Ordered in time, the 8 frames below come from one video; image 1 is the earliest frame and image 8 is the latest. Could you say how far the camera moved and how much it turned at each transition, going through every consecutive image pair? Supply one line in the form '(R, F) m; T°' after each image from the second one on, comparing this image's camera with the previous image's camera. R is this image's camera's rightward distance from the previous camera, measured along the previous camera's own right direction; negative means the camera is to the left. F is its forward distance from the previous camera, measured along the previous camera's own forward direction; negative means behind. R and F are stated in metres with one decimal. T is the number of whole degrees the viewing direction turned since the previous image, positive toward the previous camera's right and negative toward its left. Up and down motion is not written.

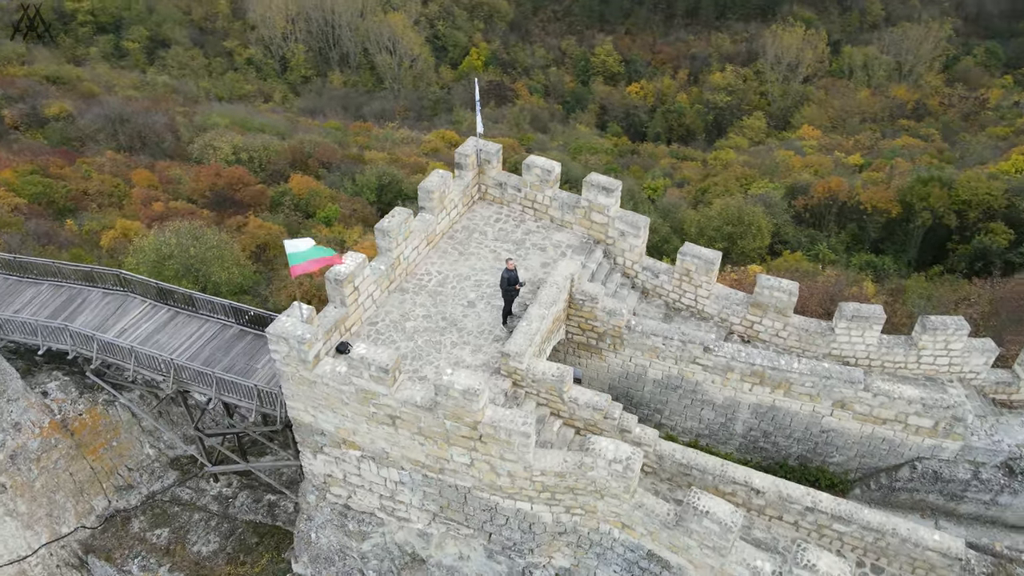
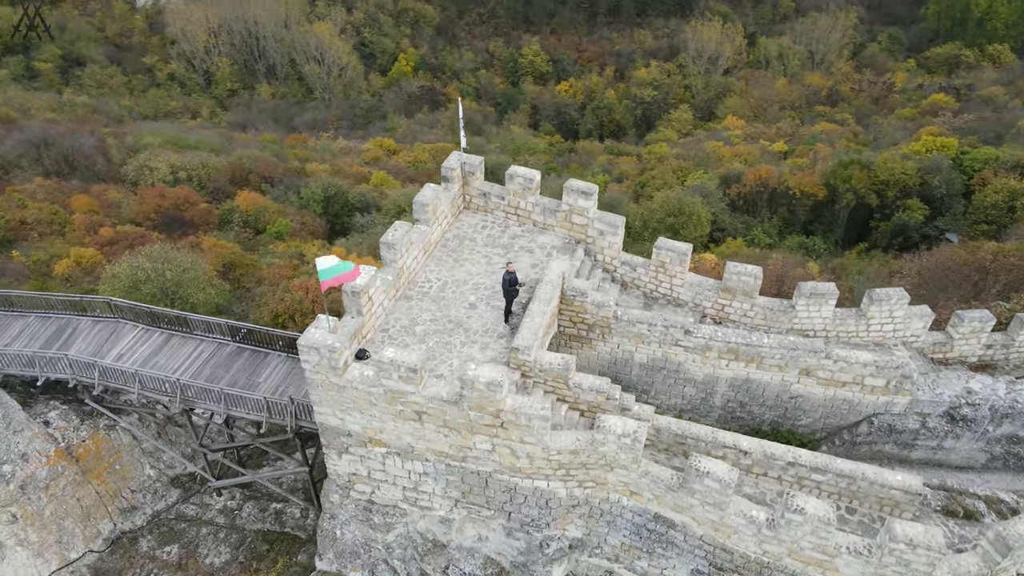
(-0.7, -0.8) m; +5°
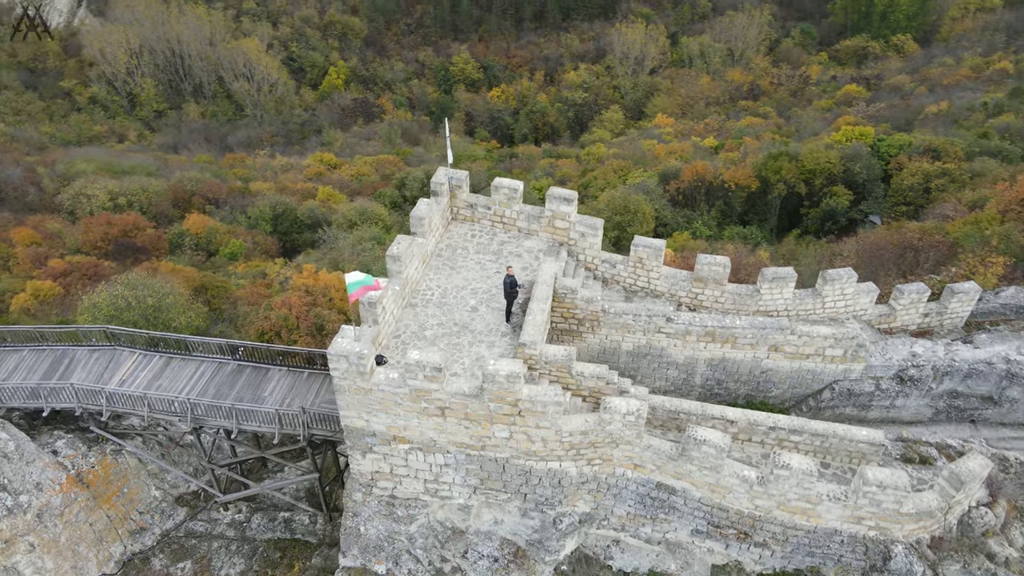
(-0.8, -0.8) m; +5°
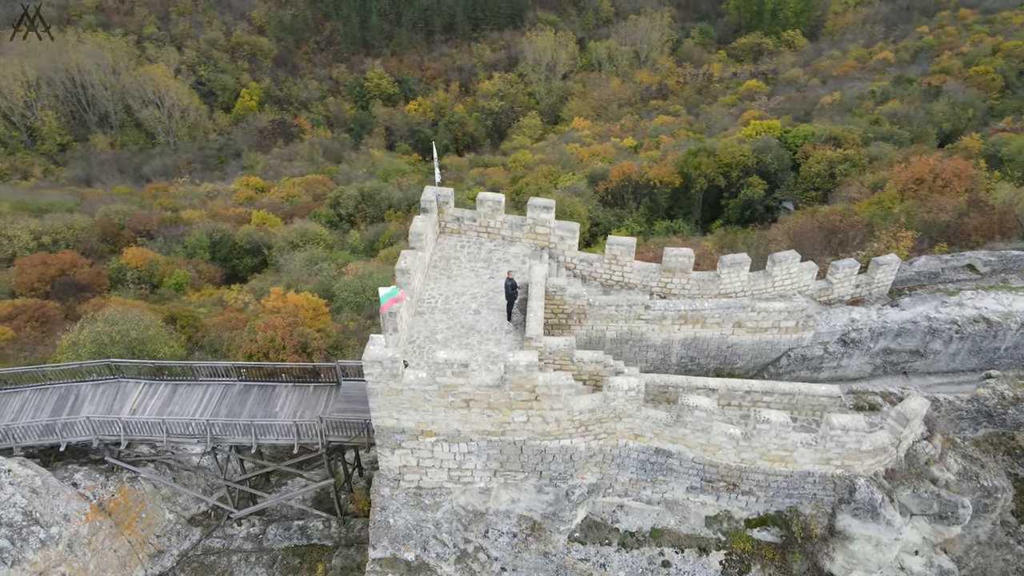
(-1.1, -1.1) m; +6°
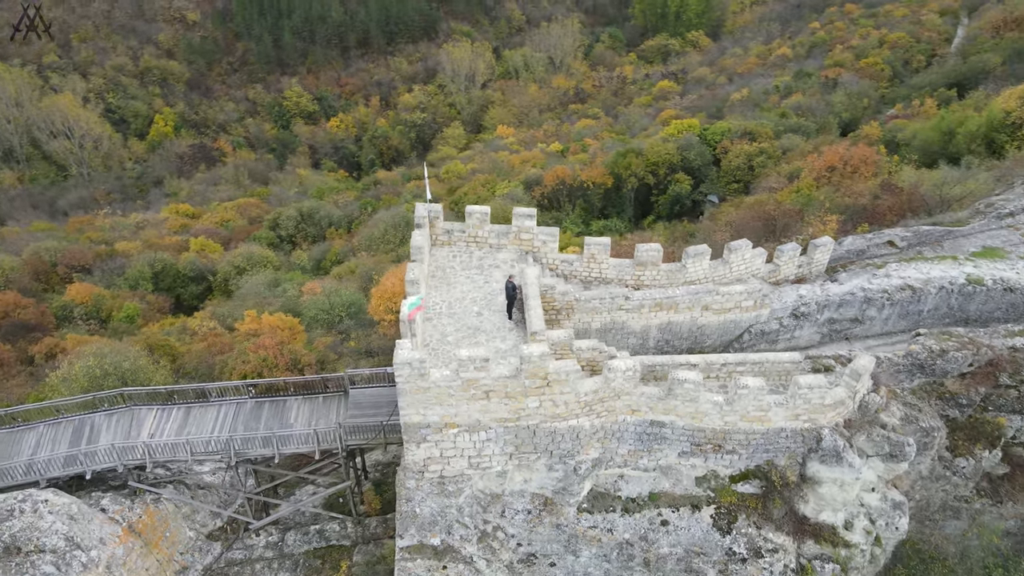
(-1.2, -1.2) m; +6°
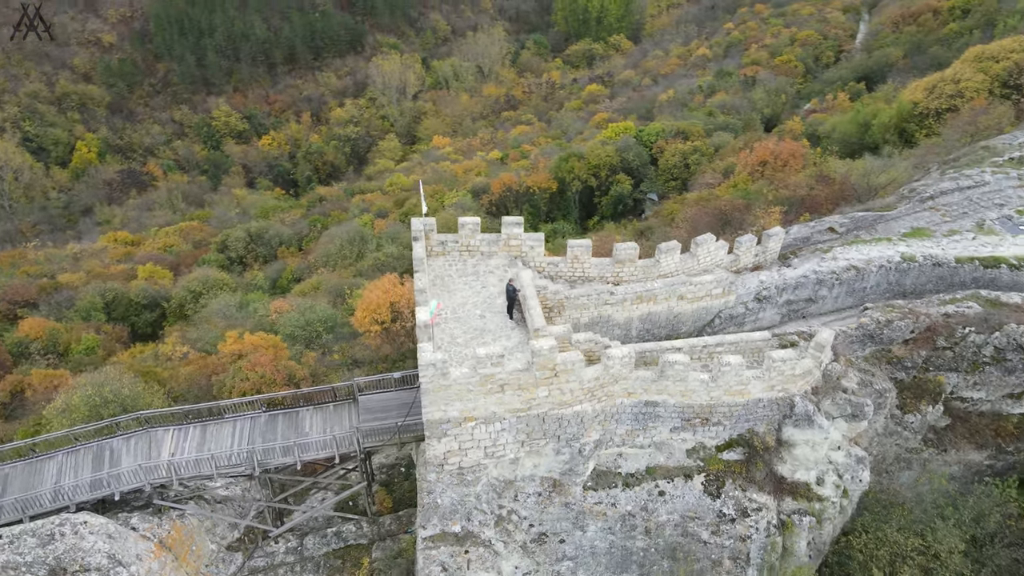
(-1.1, -1.1) m; +5°
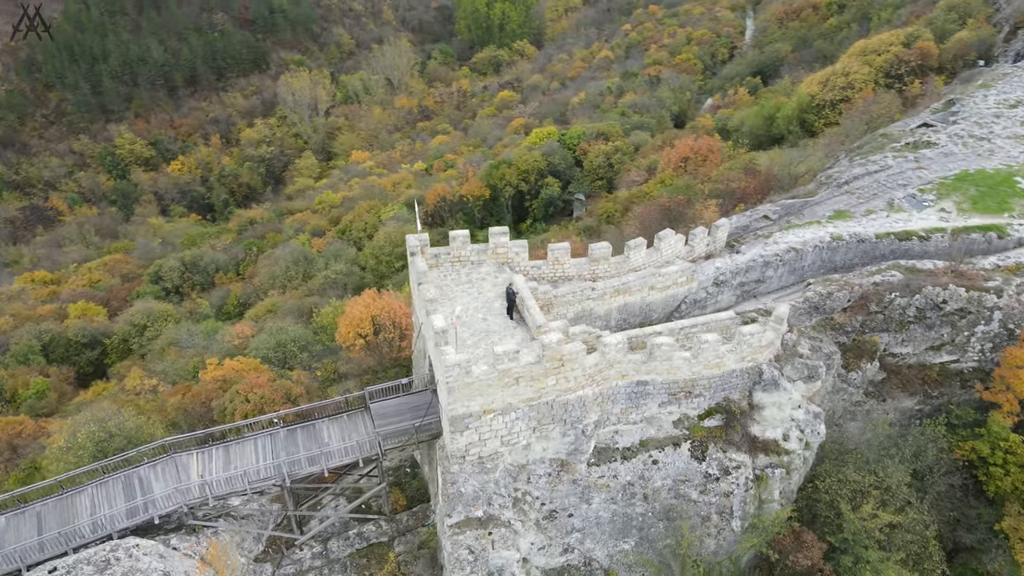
(-1.6, -1.3) m; +6°
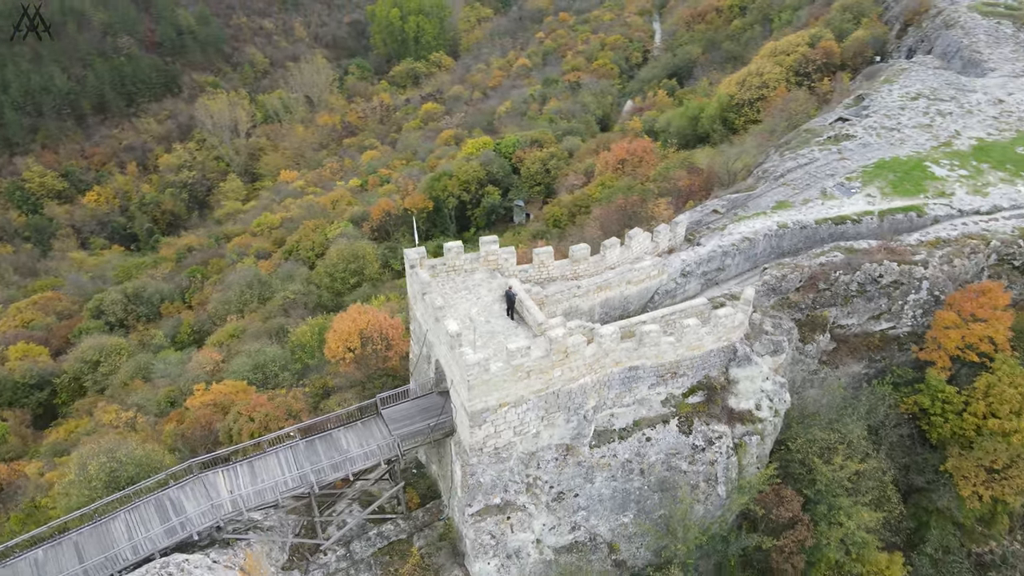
(-1.6, -1.2) m; +6°
